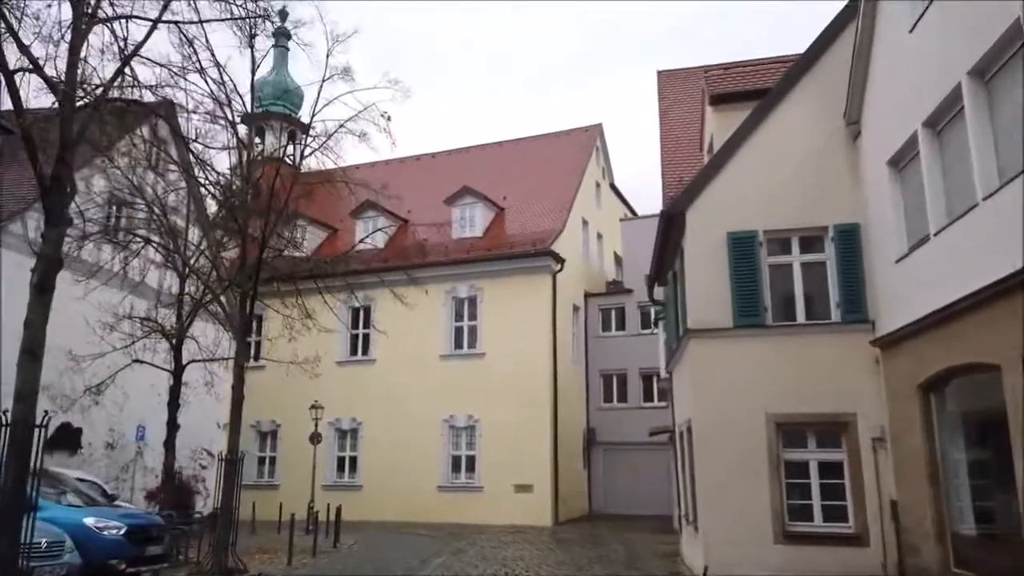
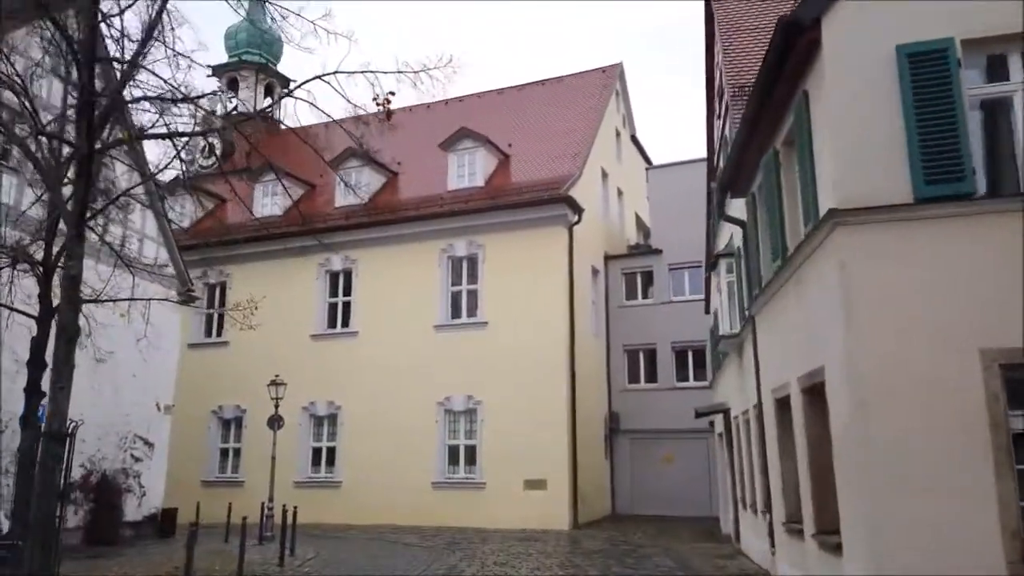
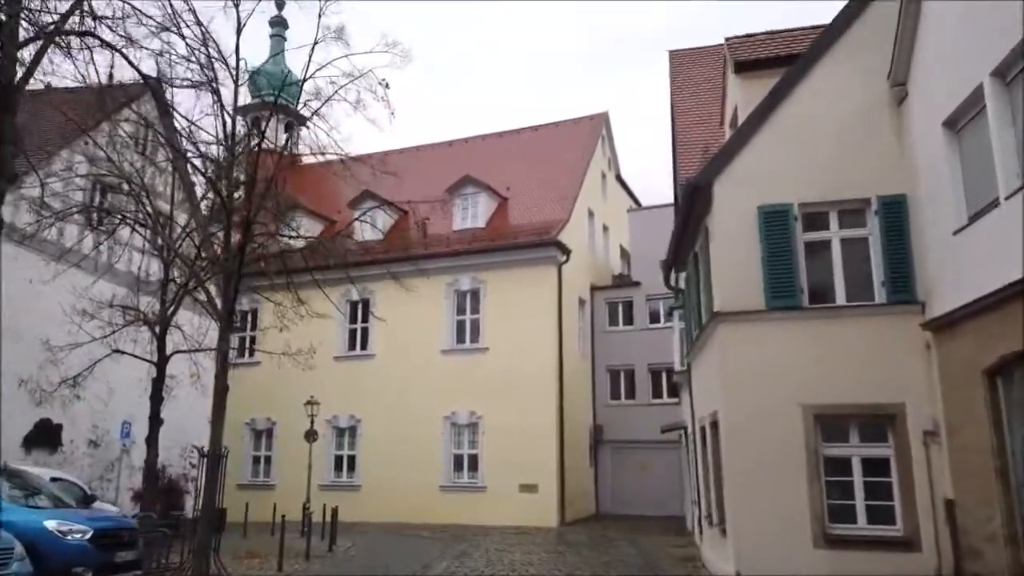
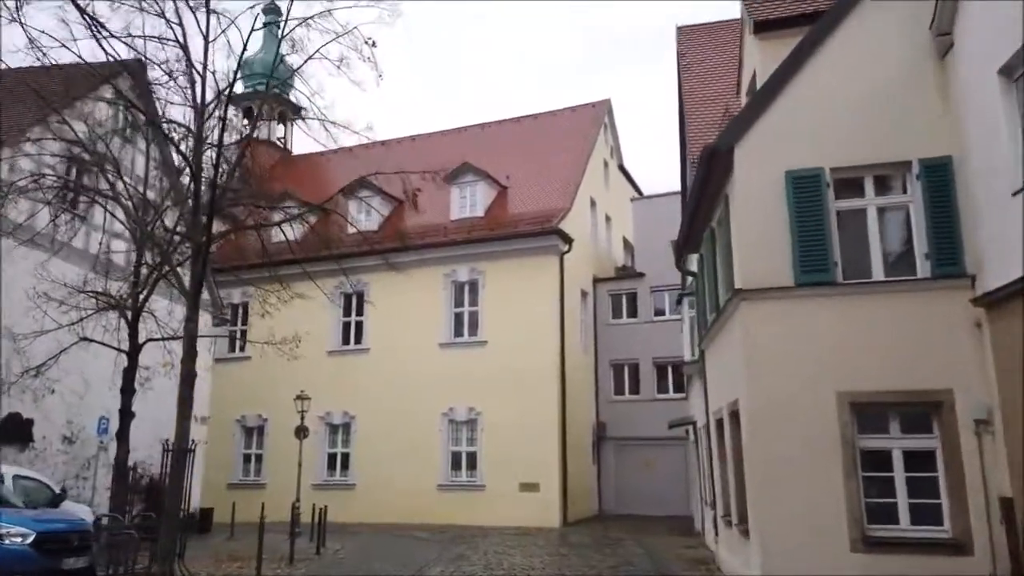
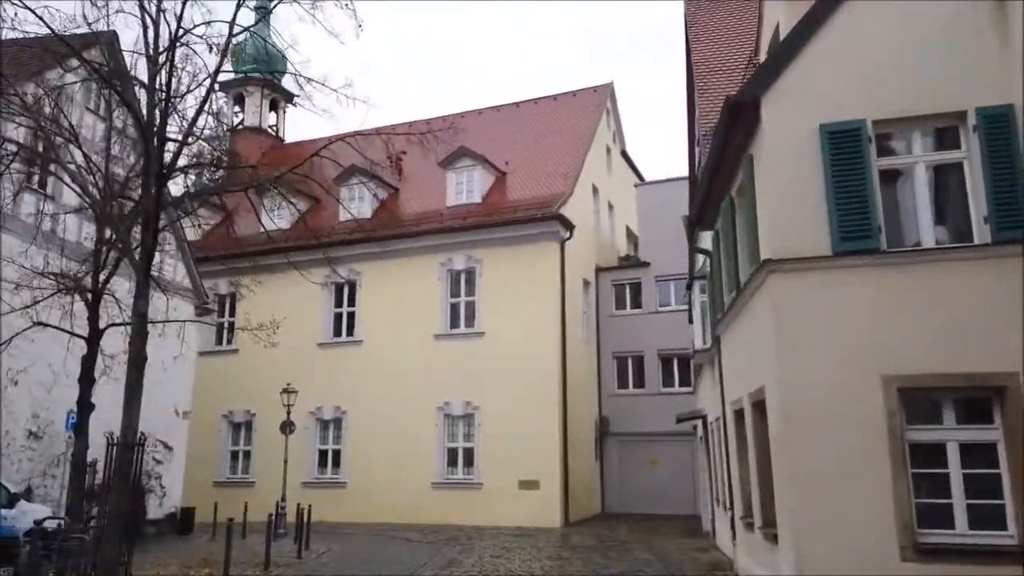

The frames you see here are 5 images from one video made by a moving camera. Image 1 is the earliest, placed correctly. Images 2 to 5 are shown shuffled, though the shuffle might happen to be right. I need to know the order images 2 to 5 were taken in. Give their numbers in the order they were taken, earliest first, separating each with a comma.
3, 4, 5, 2
